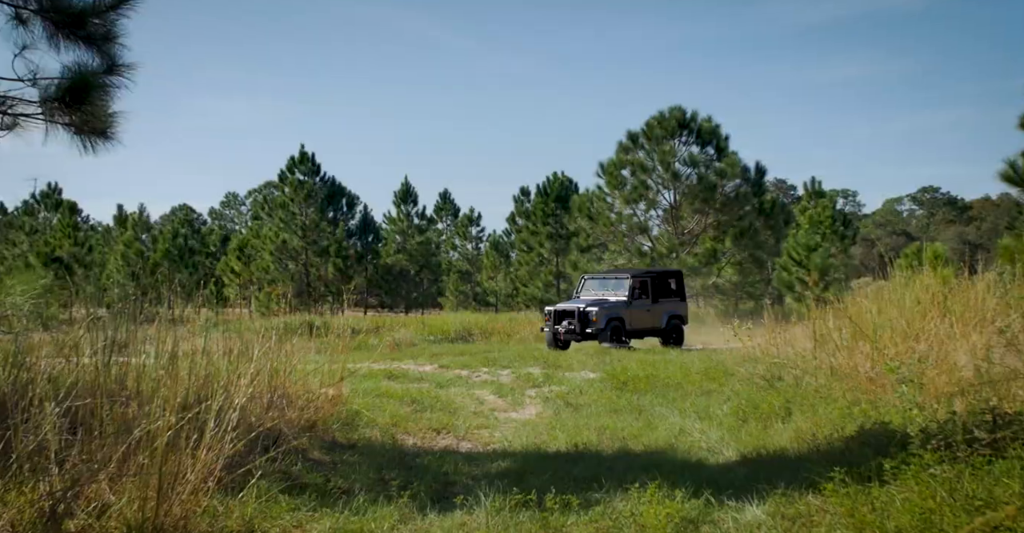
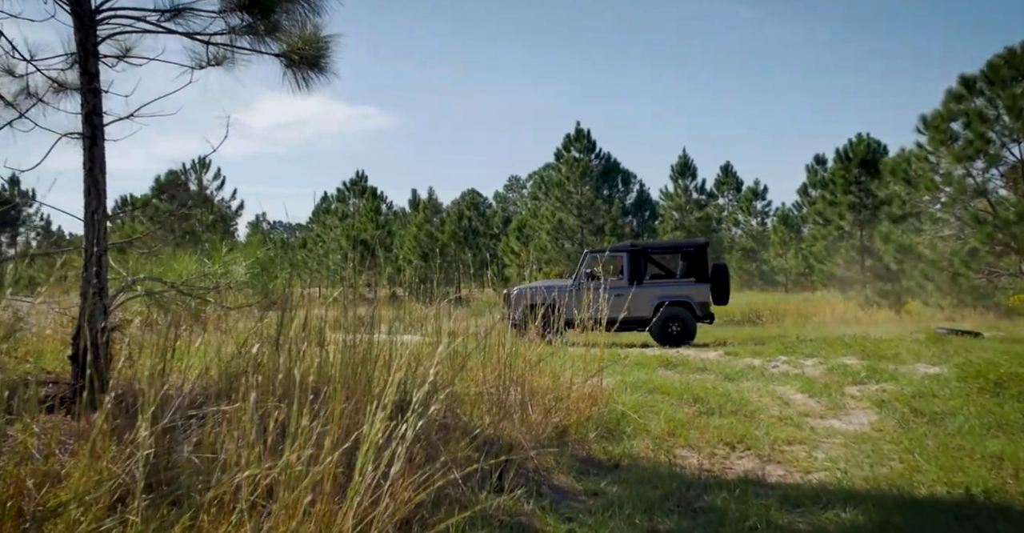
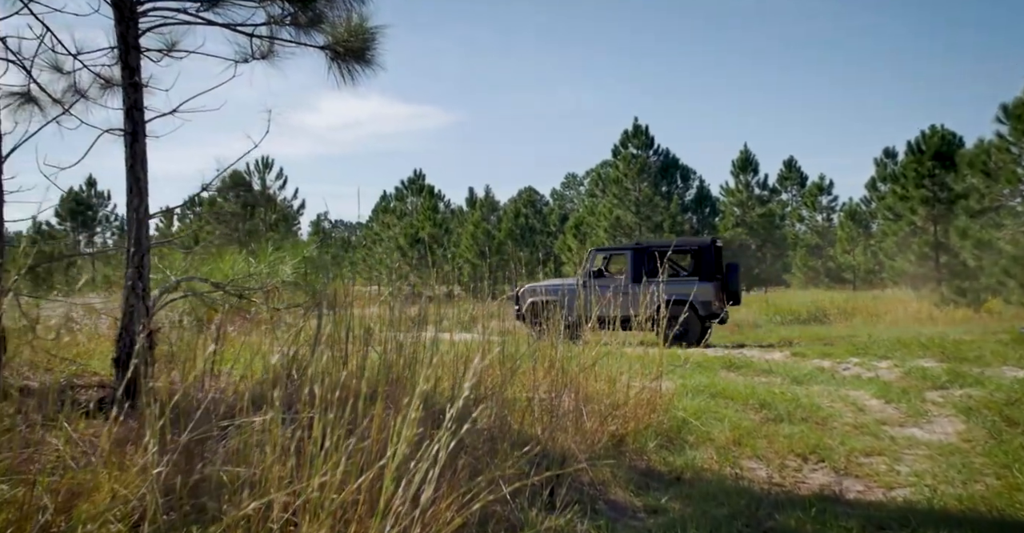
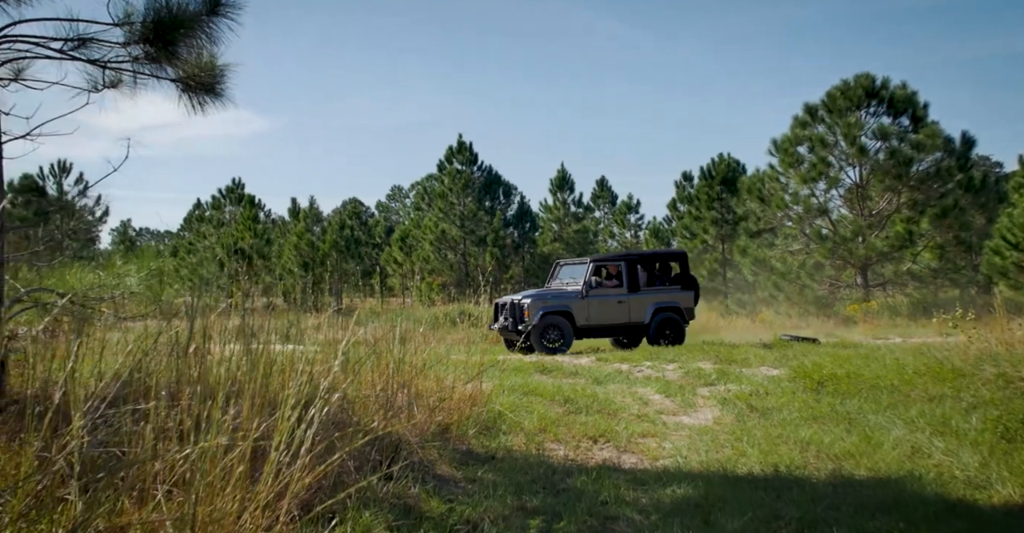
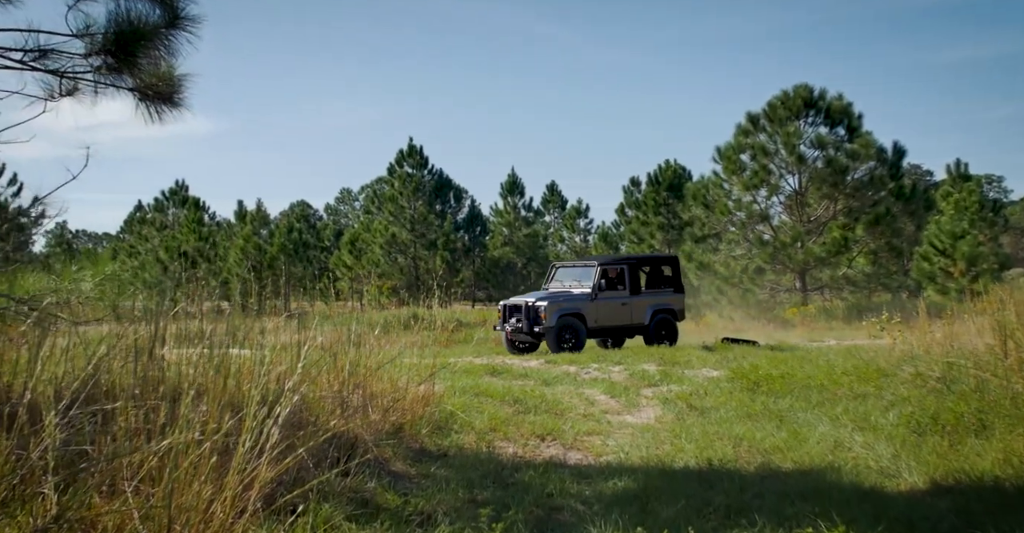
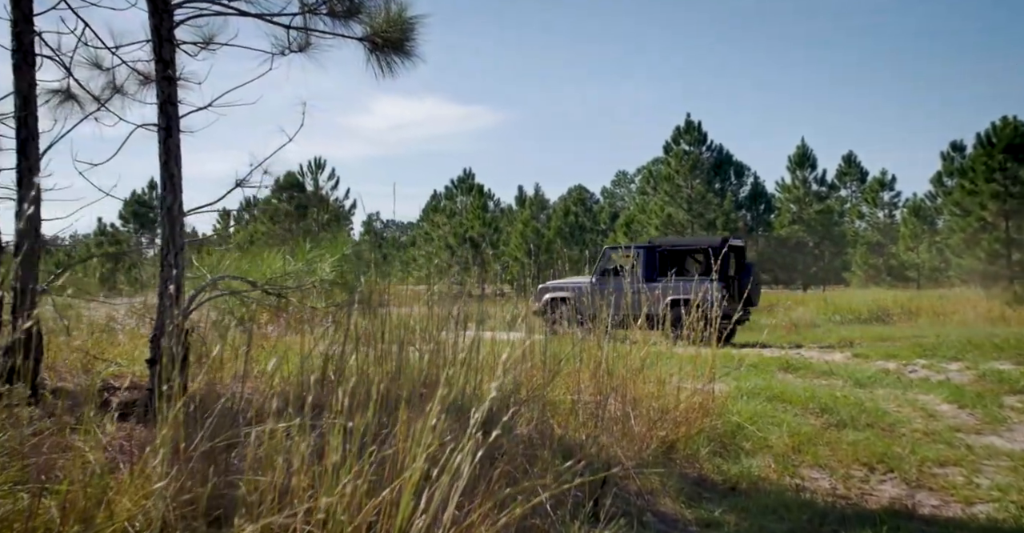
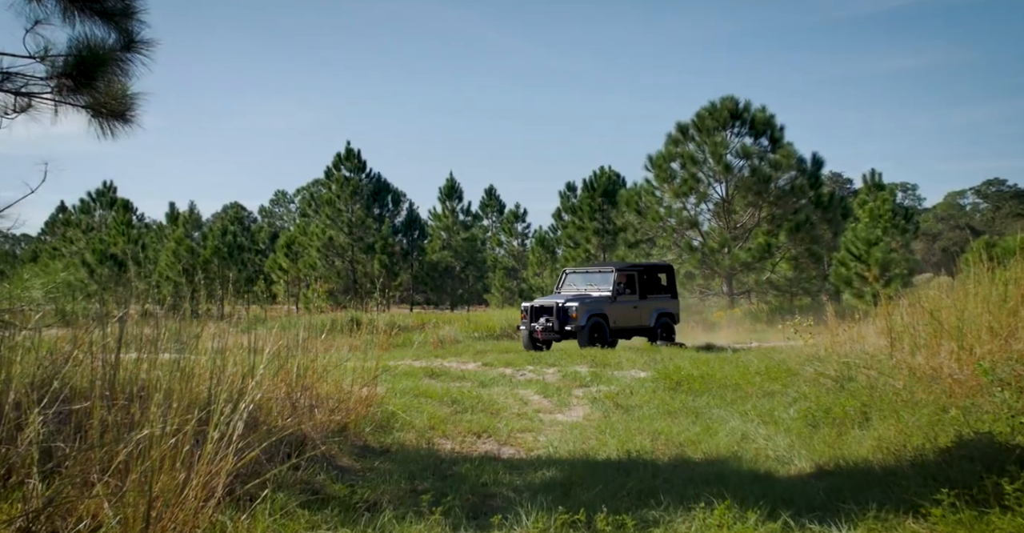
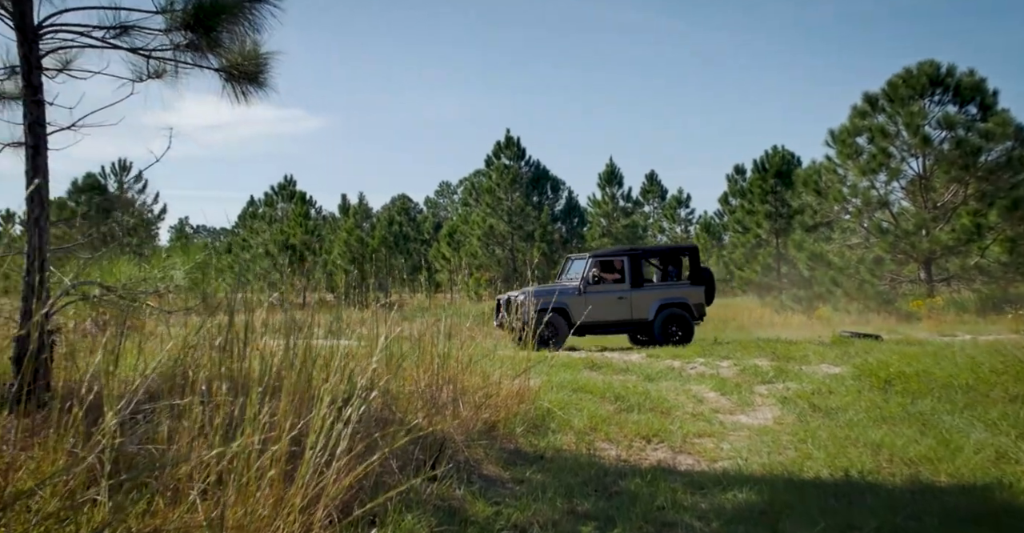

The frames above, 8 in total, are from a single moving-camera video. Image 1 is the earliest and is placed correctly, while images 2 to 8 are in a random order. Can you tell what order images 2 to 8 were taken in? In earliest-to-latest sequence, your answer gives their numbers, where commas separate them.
7, 5, 4, 8, 2, 3, 6
